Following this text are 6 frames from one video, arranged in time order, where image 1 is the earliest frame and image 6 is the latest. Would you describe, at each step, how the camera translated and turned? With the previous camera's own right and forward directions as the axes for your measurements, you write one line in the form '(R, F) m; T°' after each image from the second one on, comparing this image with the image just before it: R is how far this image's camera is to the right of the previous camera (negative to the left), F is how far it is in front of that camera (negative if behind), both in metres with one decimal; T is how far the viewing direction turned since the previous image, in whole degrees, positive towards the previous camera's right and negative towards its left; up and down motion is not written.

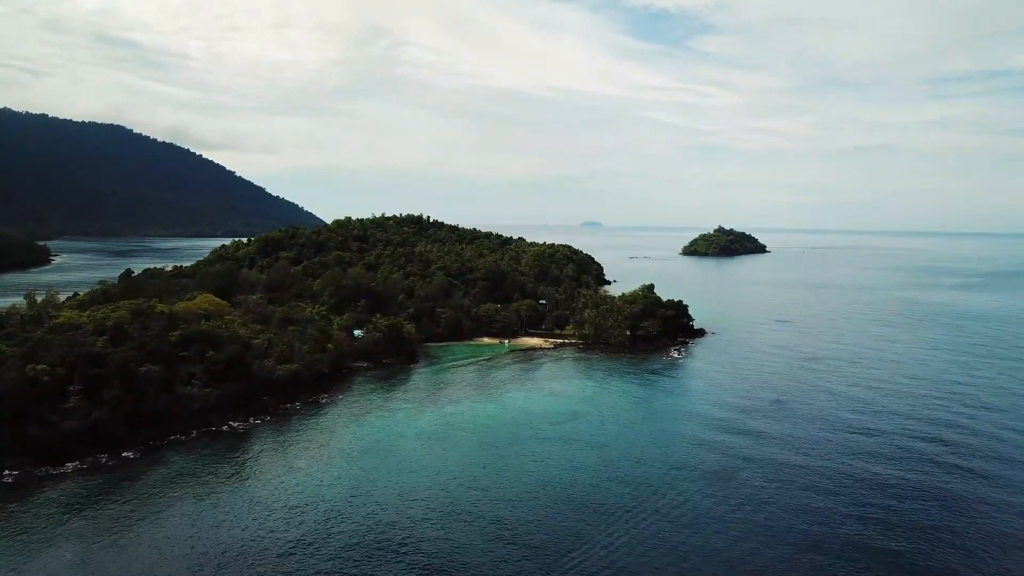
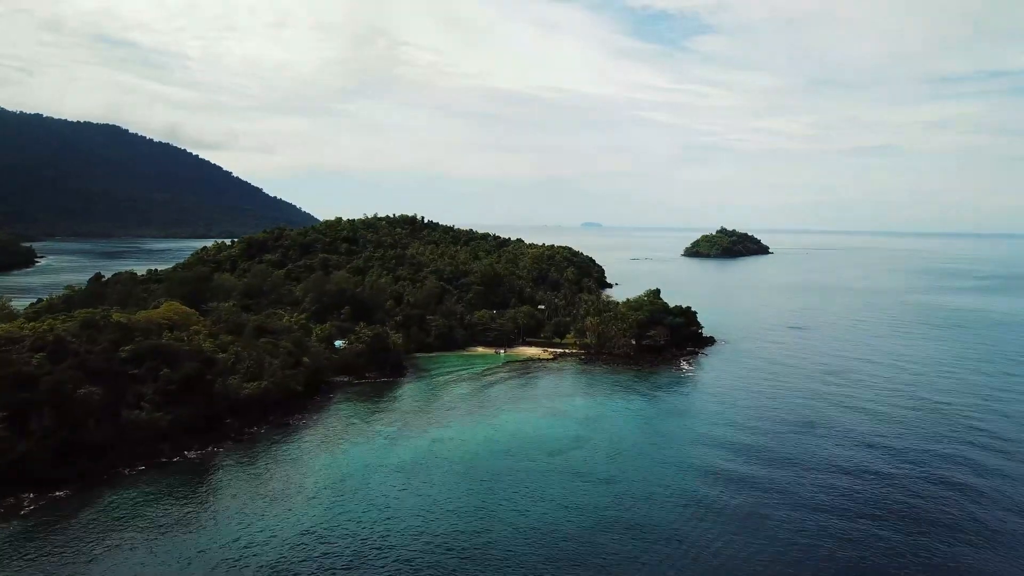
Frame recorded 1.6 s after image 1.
(+0.3, +5.0) m; 0°
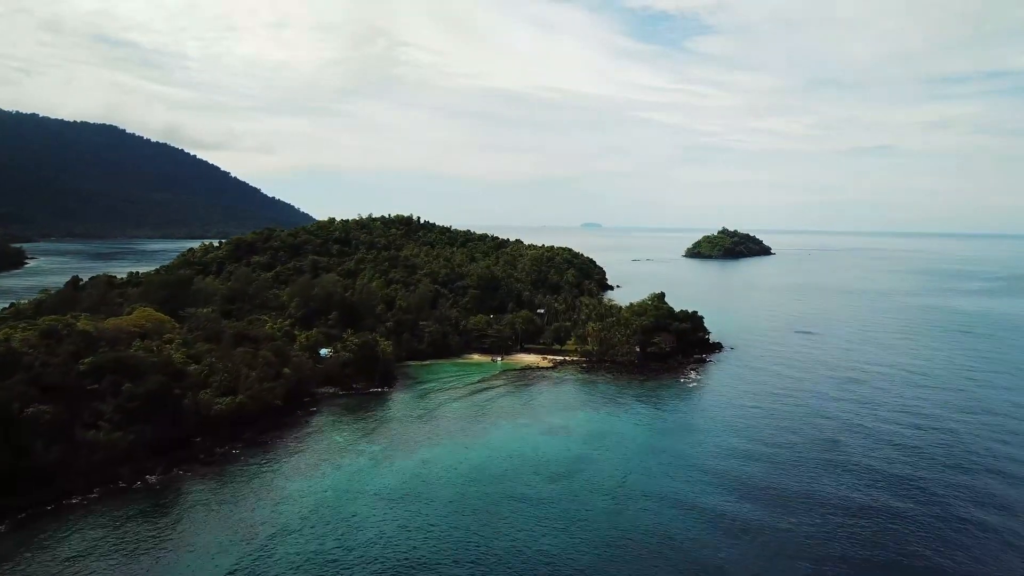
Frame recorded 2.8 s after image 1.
(+0.2, +3.4) m; 0°
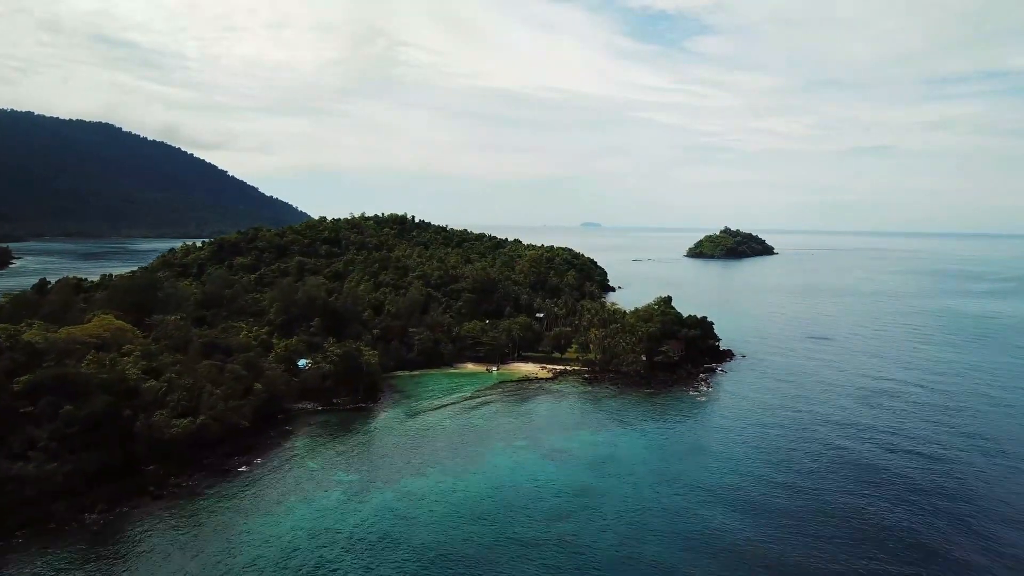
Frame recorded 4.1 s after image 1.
(+0.3, +4.4) m; 0°
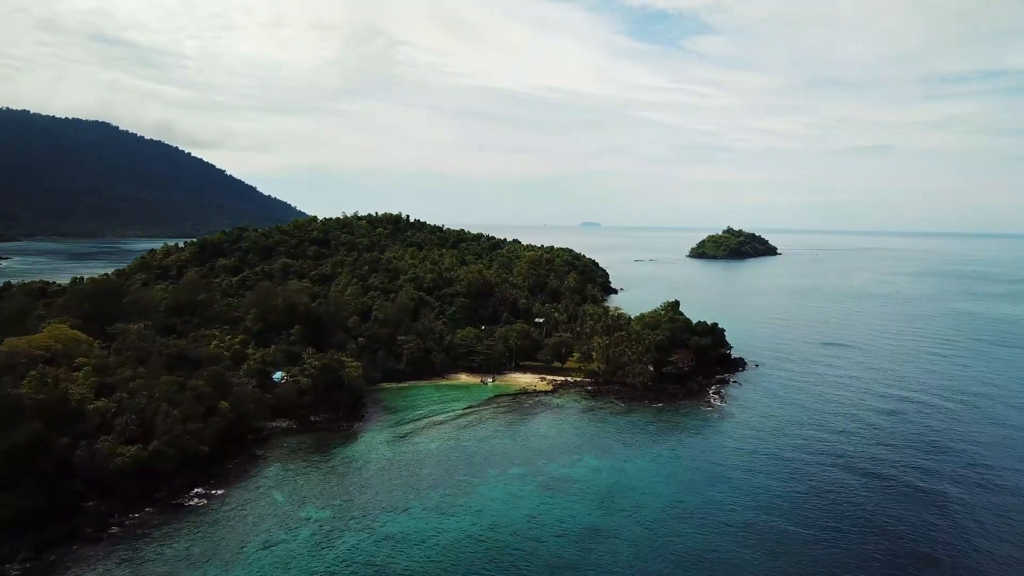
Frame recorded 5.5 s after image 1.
(+0.2, +4.2) m; 0°
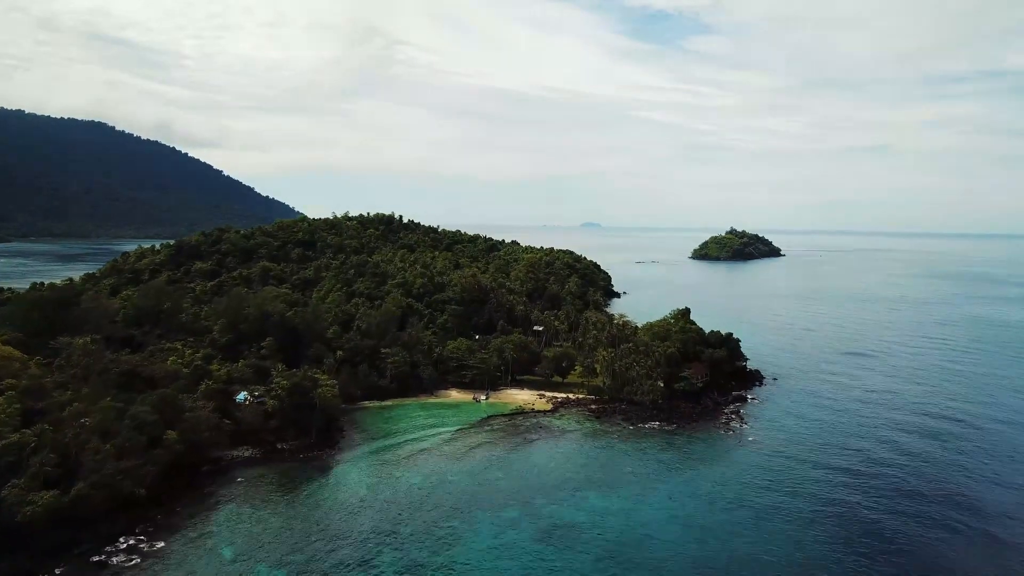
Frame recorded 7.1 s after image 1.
(+0.3, +5.0) m; 0°
